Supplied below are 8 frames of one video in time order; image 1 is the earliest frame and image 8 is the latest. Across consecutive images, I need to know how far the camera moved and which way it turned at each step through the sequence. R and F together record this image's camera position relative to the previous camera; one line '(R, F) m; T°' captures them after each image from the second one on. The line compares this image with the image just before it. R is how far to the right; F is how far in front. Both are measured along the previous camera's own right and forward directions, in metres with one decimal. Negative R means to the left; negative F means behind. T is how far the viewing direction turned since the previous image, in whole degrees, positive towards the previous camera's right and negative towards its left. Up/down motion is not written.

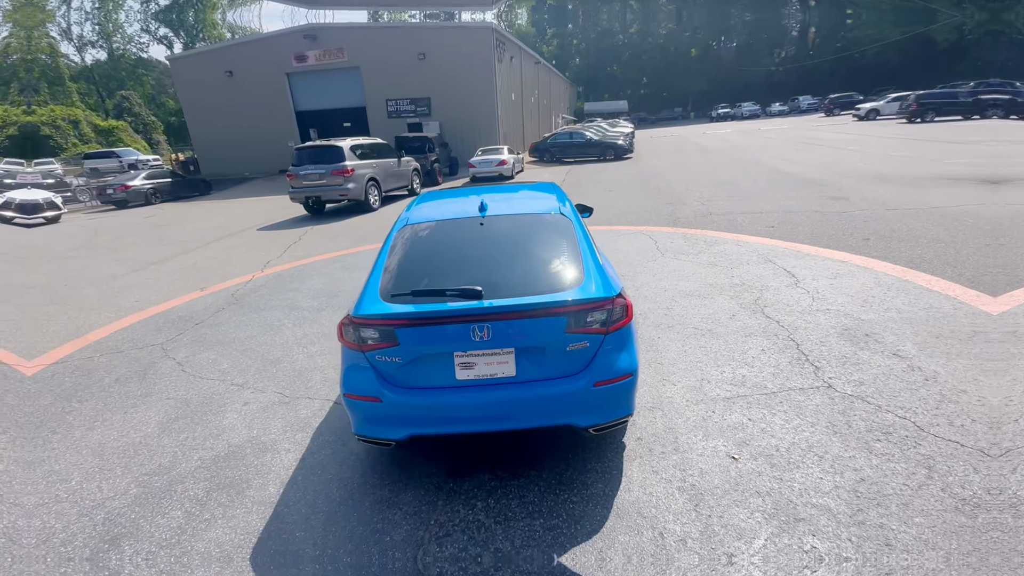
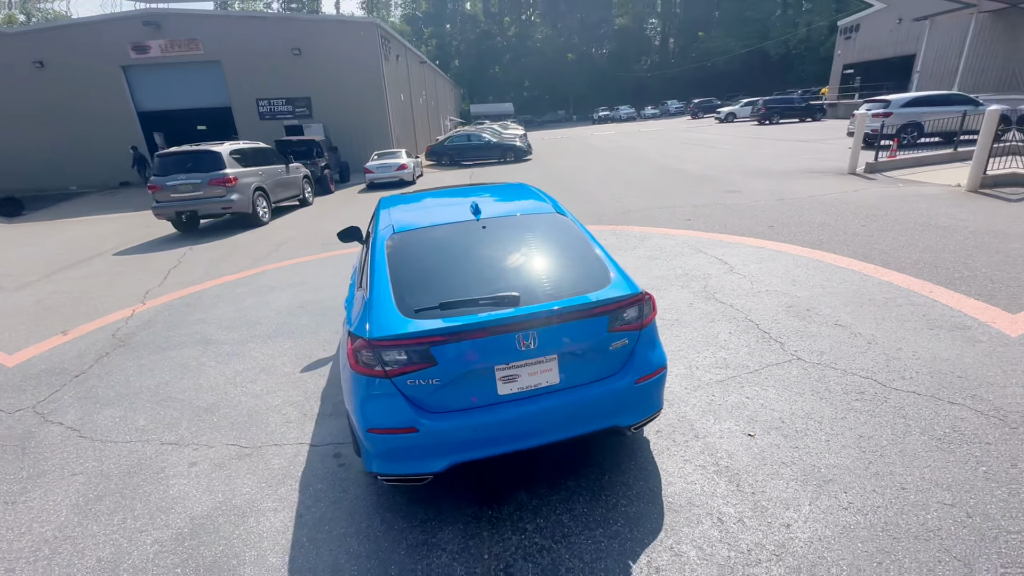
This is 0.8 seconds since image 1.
(-0.8, +0.3) m; +14°
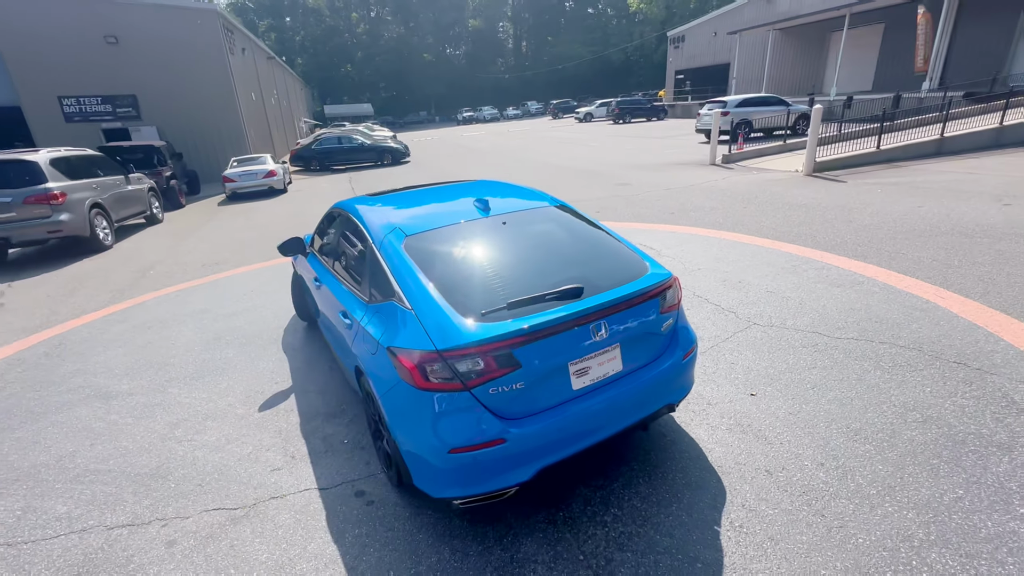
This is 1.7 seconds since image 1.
(-1.0, +0.2) m; +16°
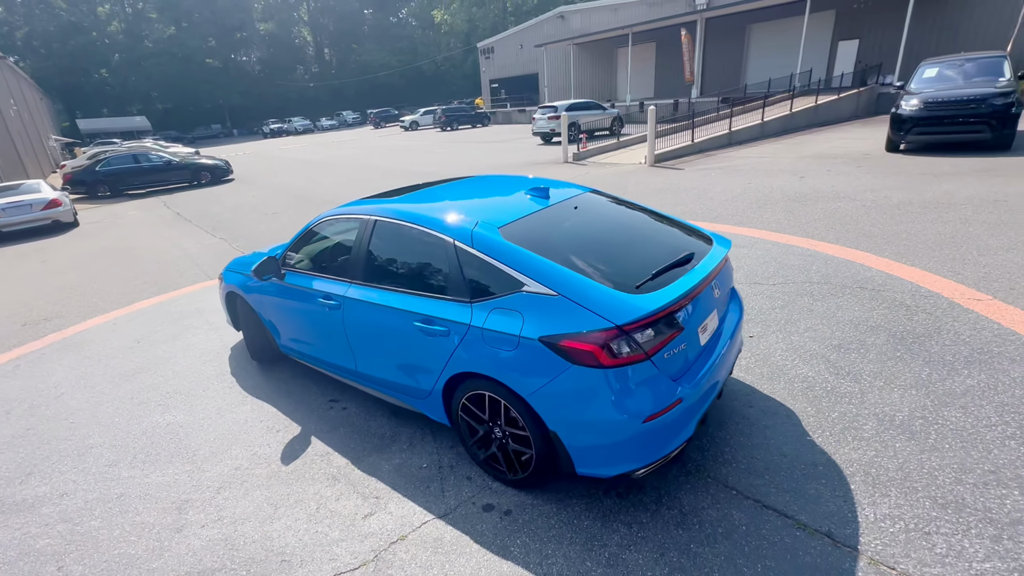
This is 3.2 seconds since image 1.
(-1.6, +0.3) m; +21°
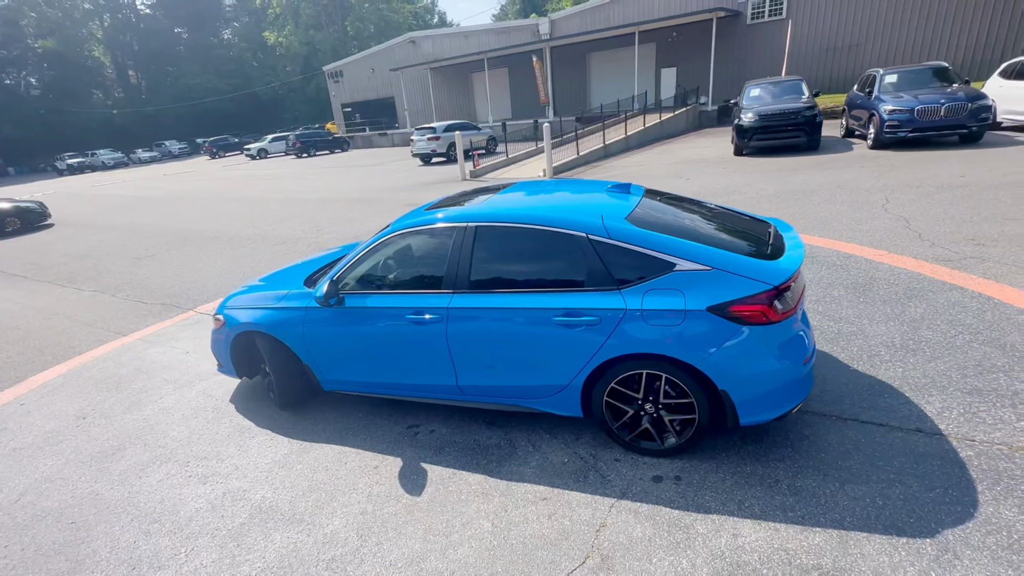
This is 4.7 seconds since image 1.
(-1.7, +0.2) m; +17°
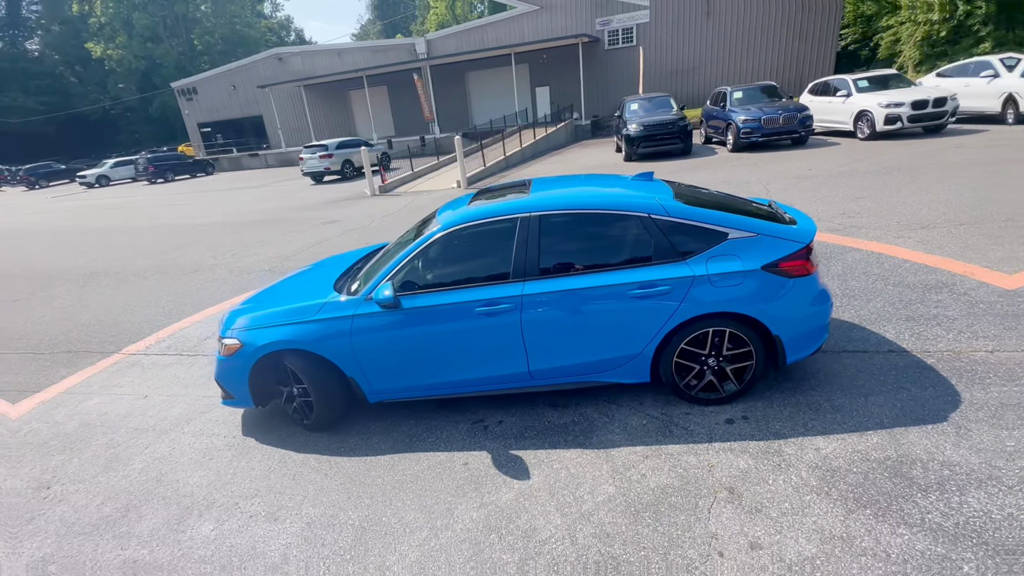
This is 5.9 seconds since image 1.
(-1.3, 0.0) m; +15°
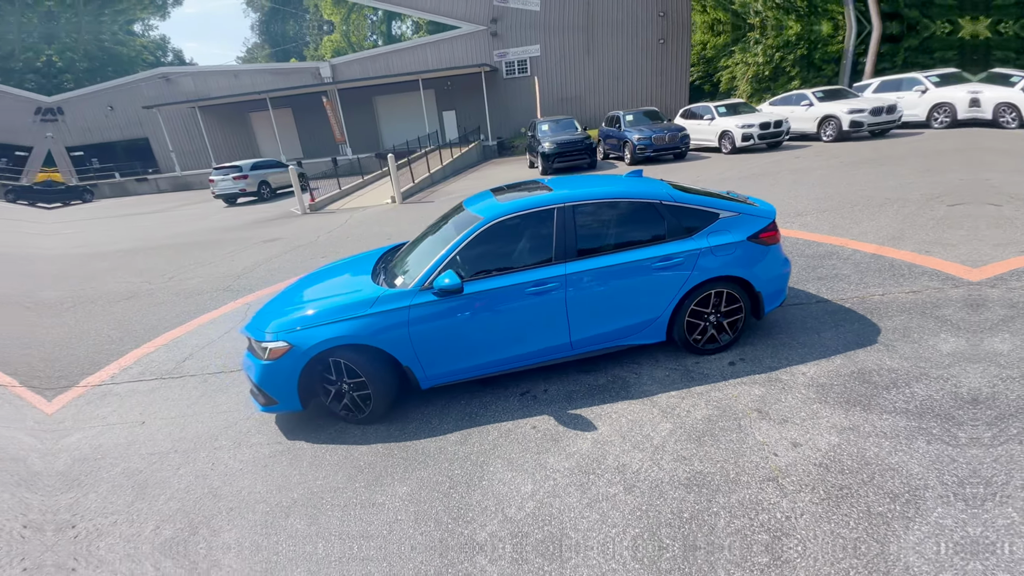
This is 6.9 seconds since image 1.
(-1.1, -0.3) m; +12°
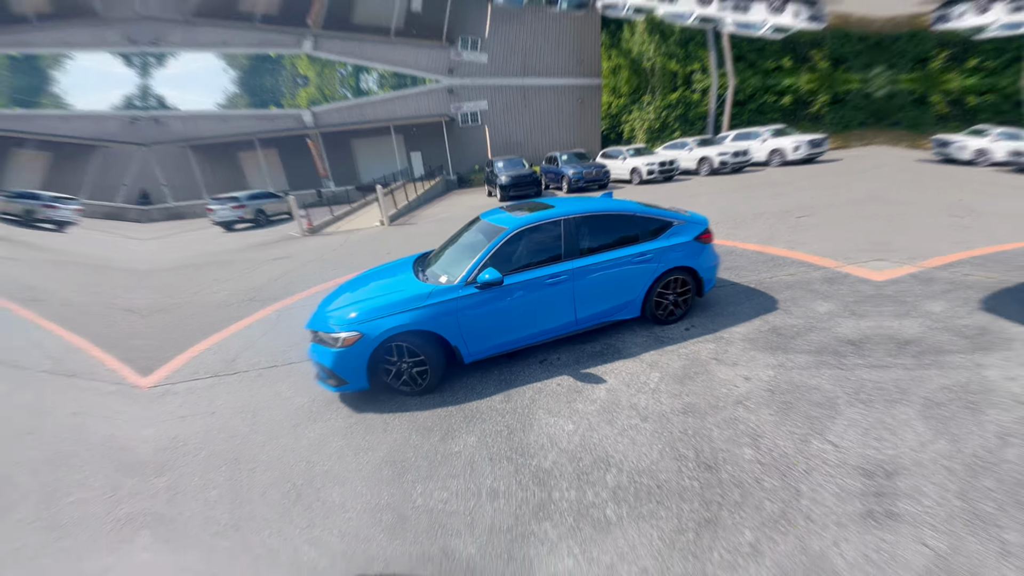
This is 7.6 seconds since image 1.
(-0.6, -0.9) m; +4°
